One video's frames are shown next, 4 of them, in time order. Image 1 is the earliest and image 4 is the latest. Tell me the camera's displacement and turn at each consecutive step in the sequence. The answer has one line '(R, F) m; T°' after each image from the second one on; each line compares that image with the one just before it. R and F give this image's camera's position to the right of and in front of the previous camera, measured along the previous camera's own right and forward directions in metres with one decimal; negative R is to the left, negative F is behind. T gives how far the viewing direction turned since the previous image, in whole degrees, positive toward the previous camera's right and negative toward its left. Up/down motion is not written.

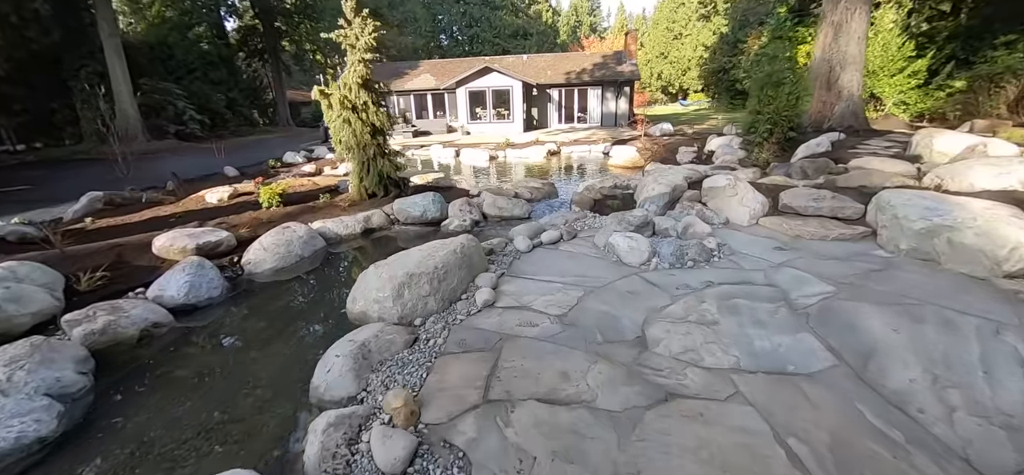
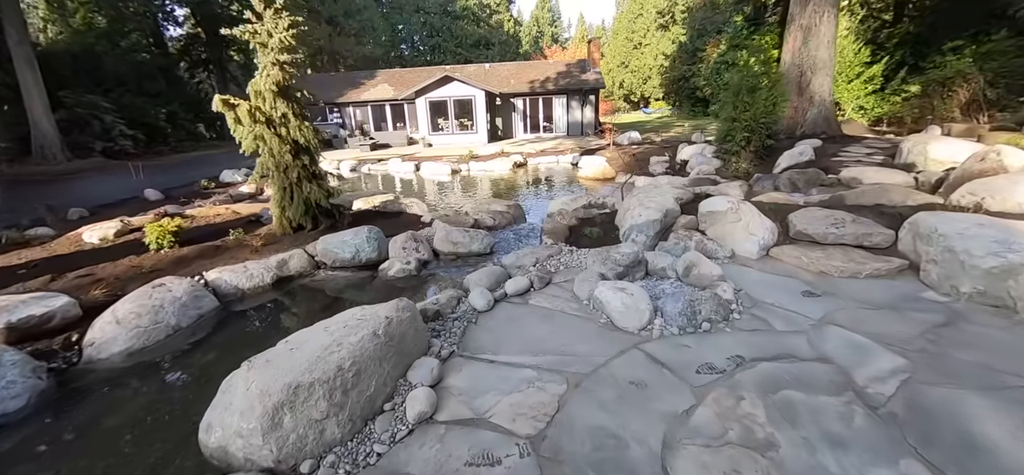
(+0.2, +1.4) m; +4°
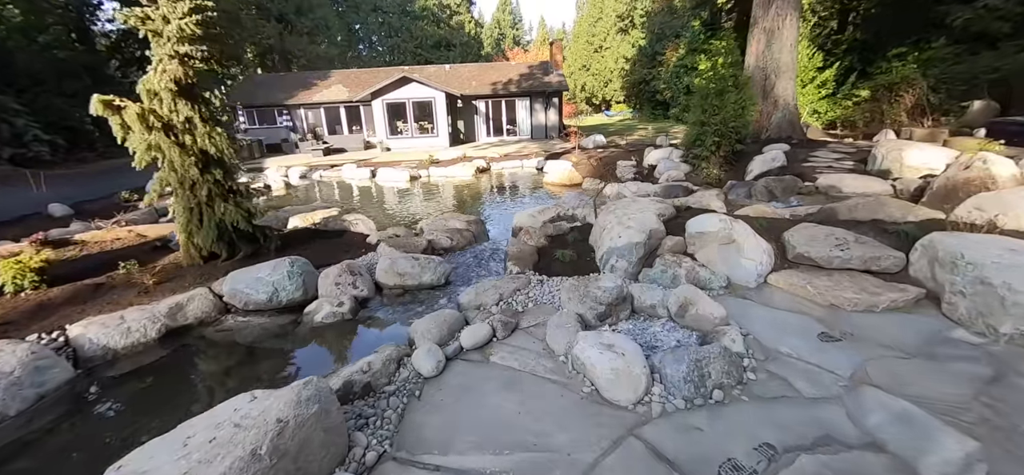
(+0.1, +1.0) m; +5°
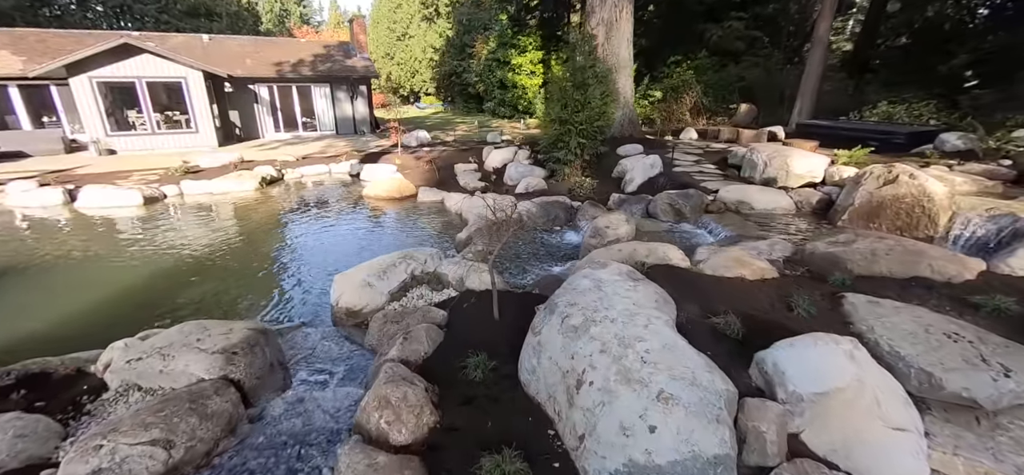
(0.0, +3.6) m; +24°
